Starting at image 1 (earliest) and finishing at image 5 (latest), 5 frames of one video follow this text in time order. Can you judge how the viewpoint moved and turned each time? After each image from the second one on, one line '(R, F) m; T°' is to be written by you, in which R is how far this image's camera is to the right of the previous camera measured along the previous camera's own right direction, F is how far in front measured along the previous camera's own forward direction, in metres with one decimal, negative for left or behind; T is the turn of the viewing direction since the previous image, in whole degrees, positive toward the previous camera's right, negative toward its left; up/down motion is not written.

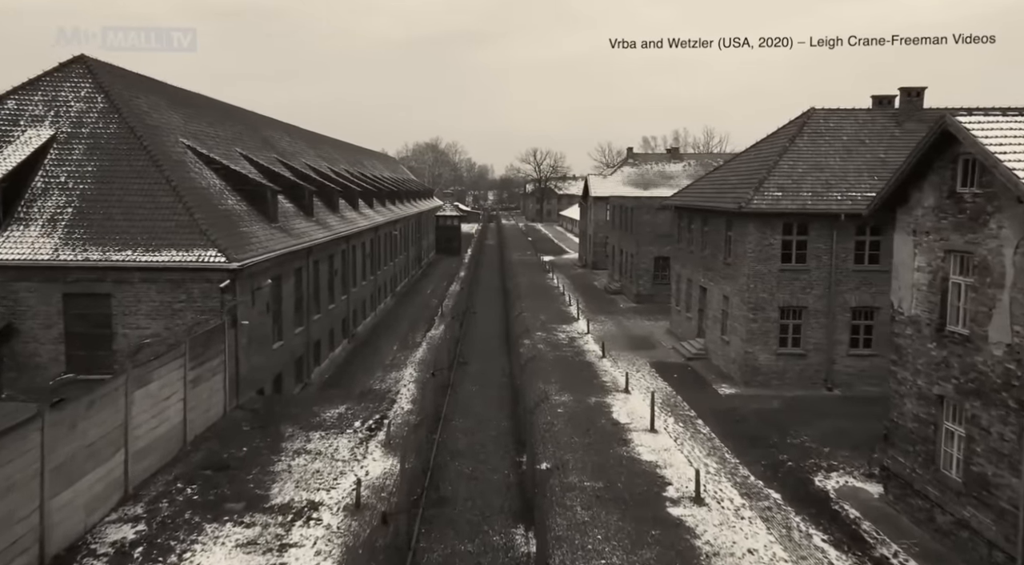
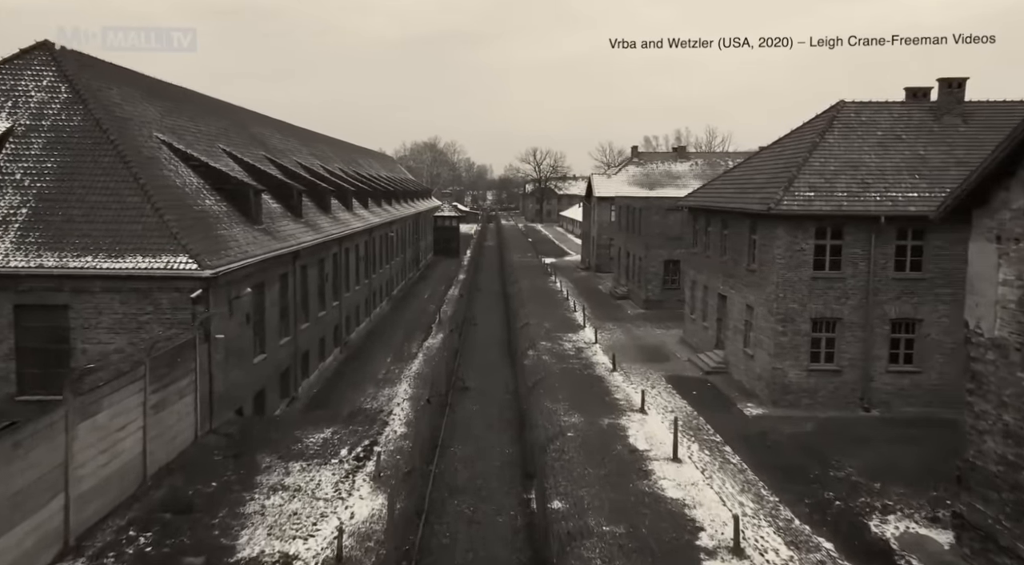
(-0.1, +1.8) m; 0°
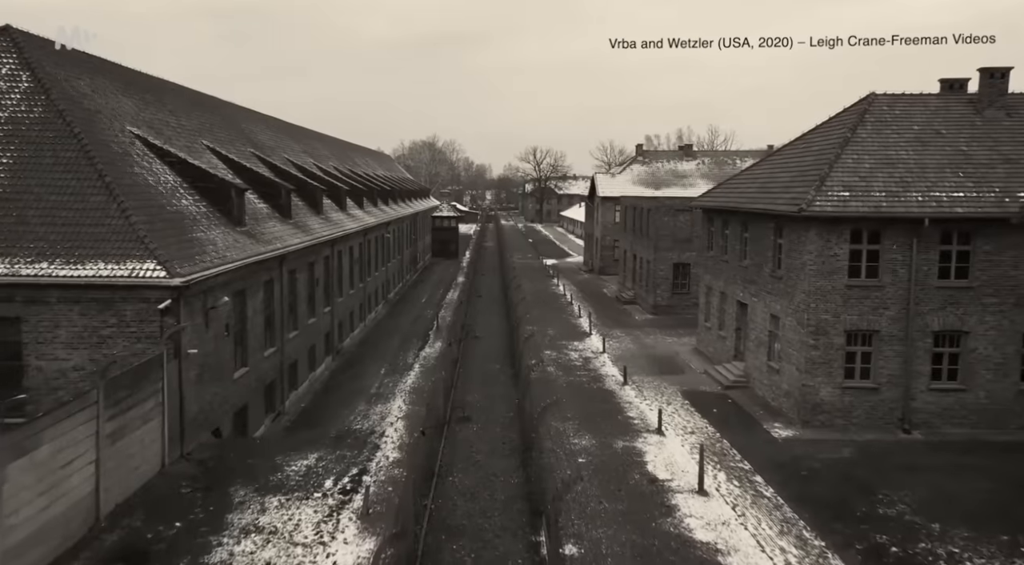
(-0.1, +1.6) m; 0°
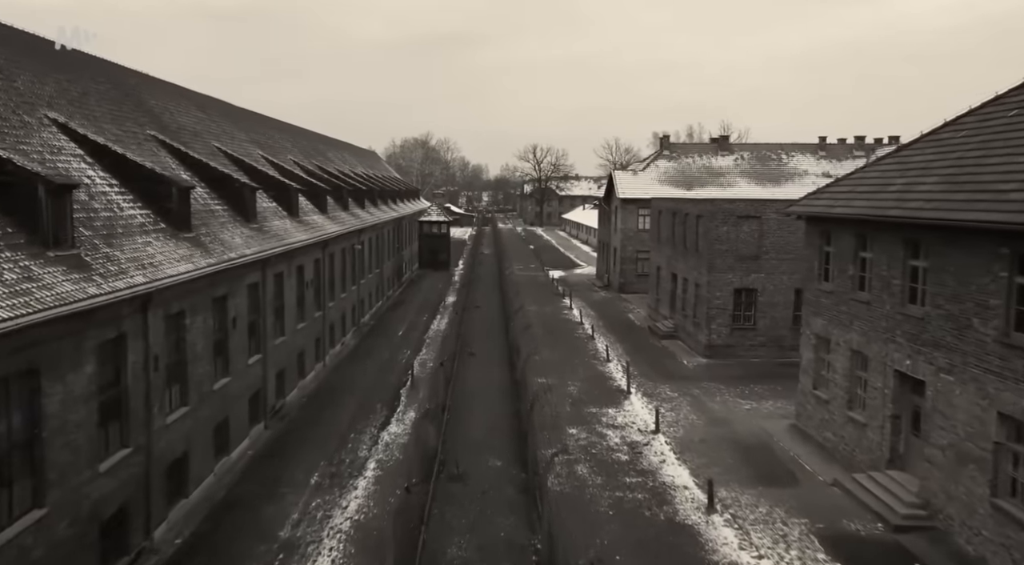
(-0.2, +8.0) m; 0°
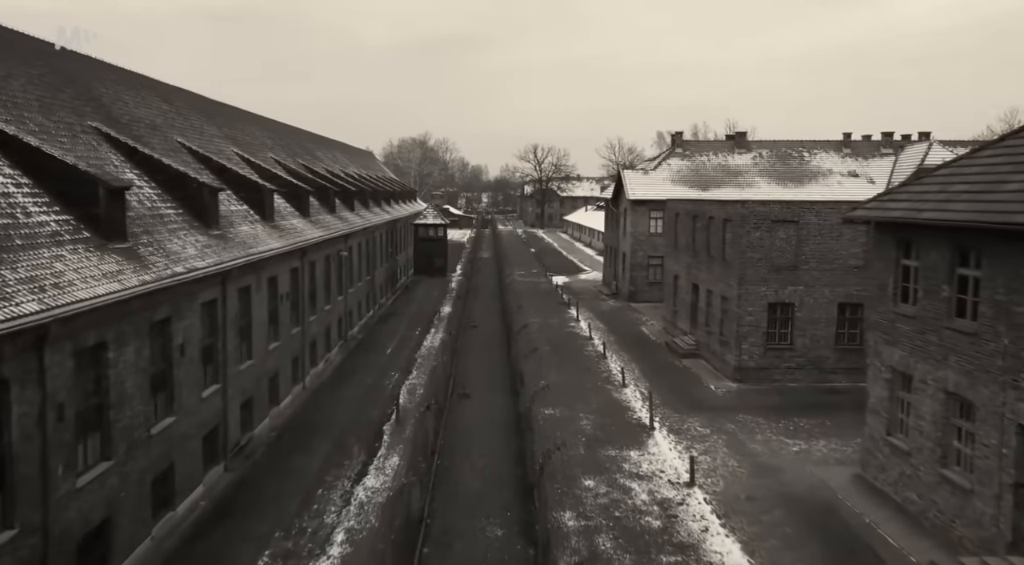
(-0.1, +2.9) m; 0°
